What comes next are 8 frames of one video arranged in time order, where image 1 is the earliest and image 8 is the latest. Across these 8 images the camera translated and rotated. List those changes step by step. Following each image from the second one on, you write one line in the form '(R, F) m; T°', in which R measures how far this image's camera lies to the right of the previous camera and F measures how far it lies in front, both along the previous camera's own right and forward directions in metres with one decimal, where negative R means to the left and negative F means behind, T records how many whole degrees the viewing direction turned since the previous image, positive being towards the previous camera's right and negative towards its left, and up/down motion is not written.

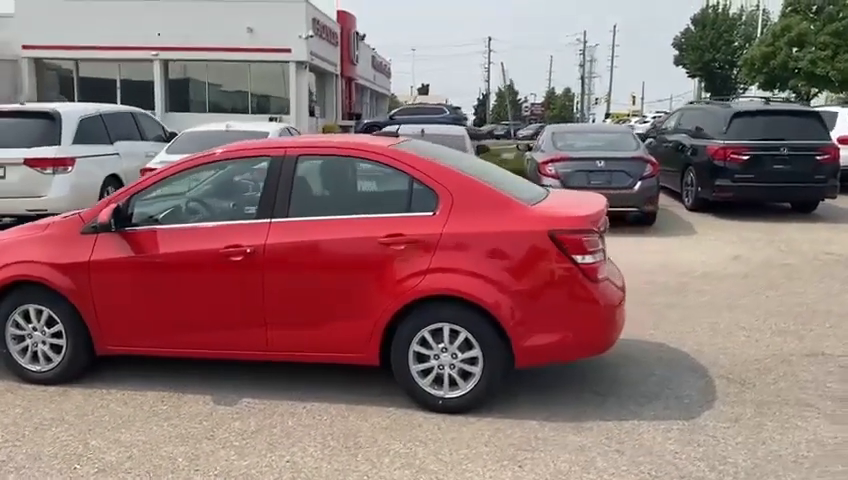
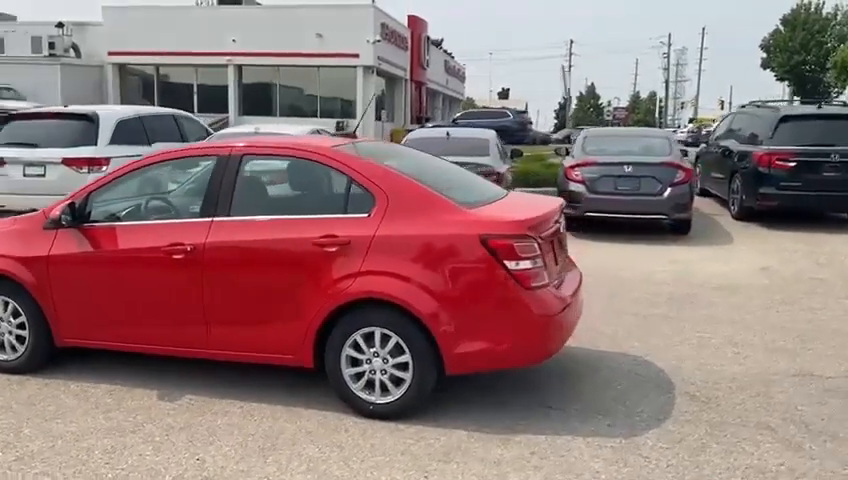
(+0.9, +0.1) m; -6°
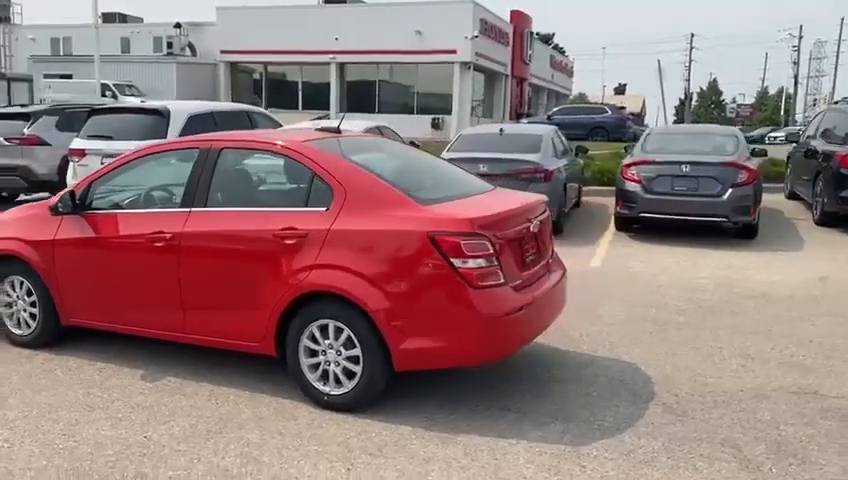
(+1.0, +0.1) m; -9°
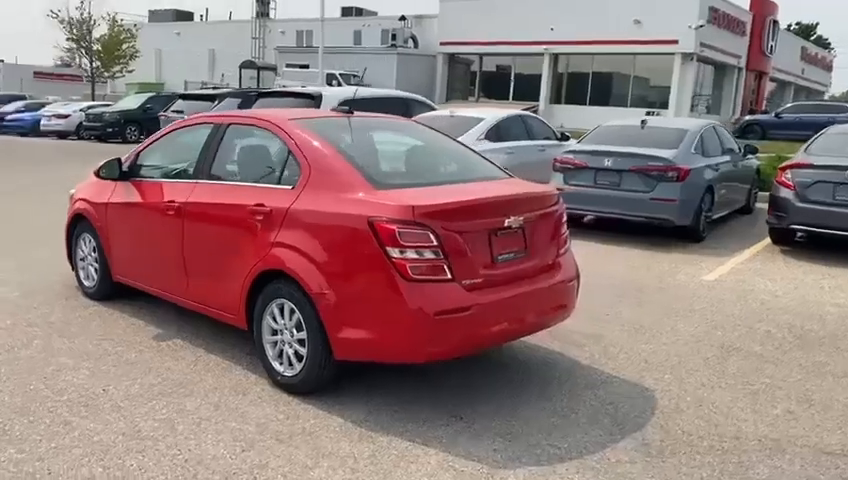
(+1.6, +0.5) m; -18°
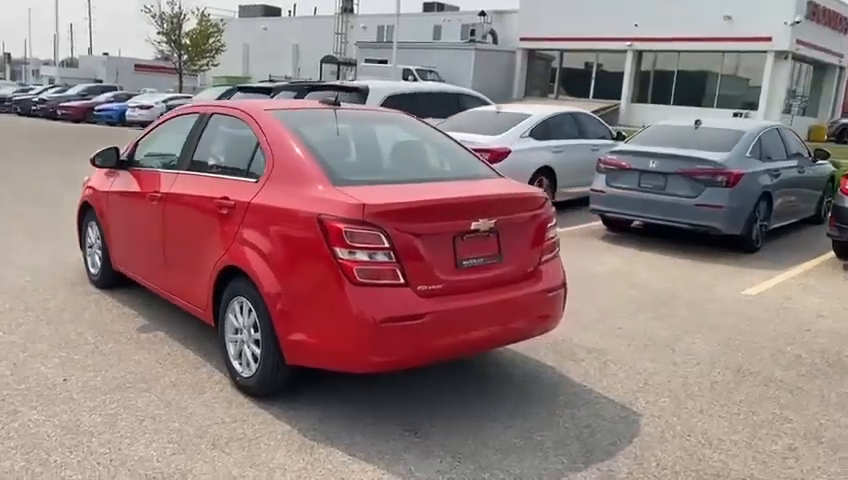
(+0.7, +0.3) m; -6°
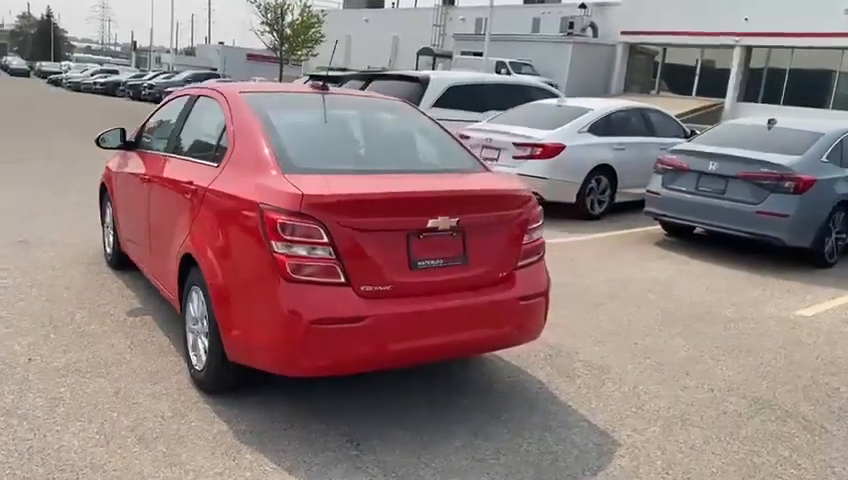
(+0.8, +0.4) m; -8°
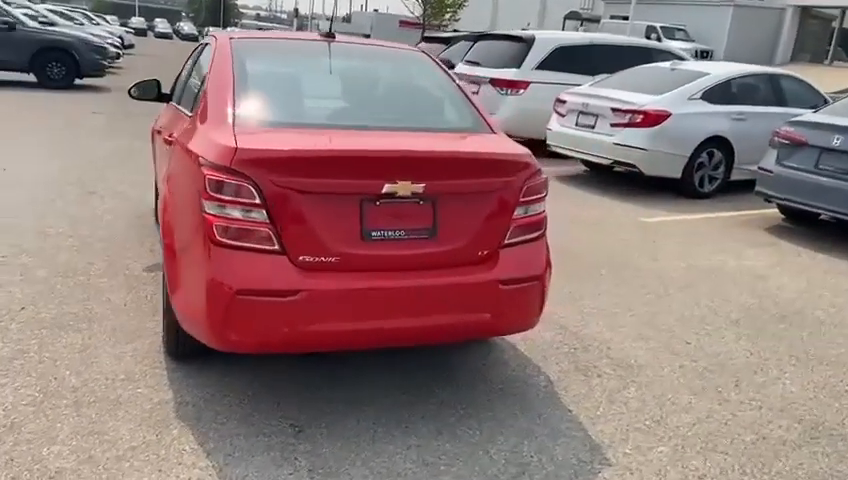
(+0.8, +0.6) m; -11°
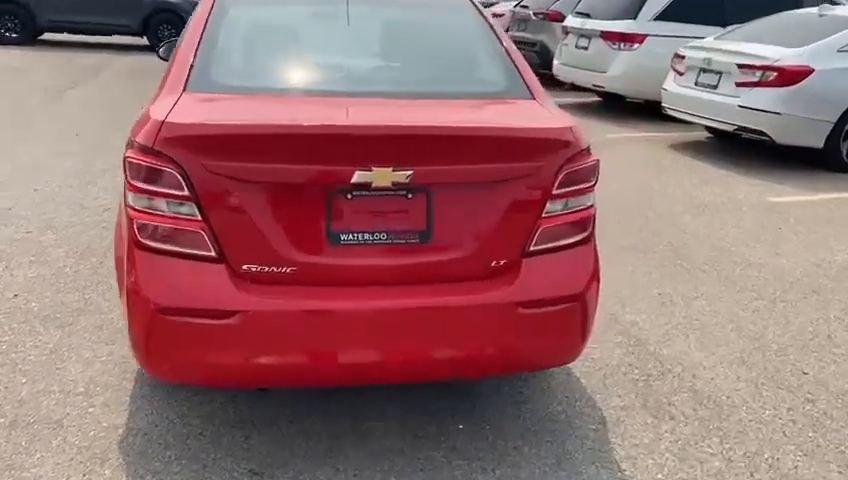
(+0.5, +0.9) m; -10°
